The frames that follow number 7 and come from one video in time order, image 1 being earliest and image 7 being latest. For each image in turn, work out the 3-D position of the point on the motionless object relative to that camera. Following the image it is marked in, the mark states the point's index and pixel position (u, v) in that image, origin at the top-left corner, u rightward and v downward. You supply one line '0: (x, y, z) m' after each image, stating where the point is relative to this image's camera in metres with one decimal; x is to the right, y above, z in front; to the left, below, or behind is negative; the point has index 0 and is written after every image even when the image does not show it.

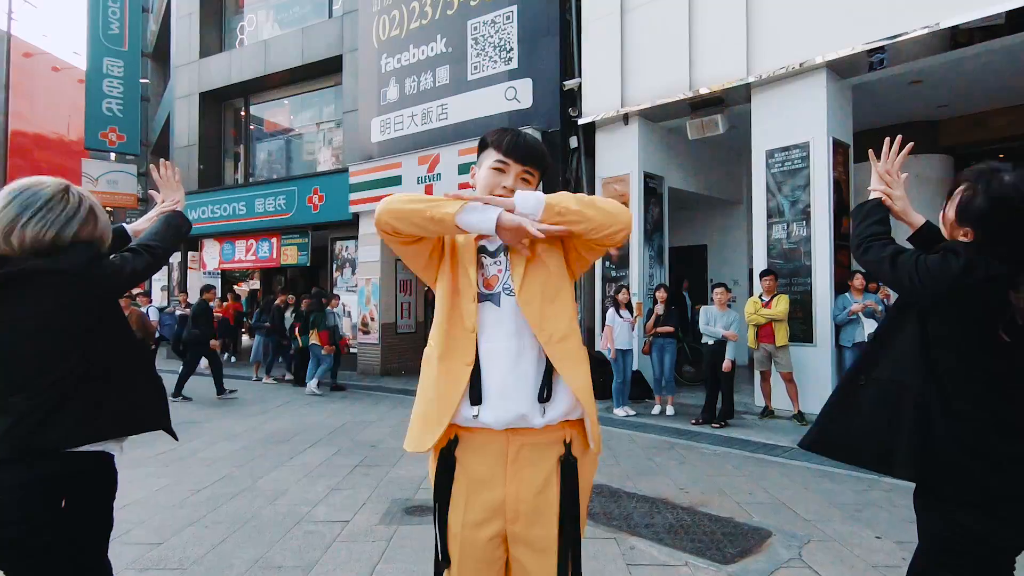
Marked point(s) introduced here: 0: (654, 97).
0: (+1.9, +2.6, +8.0) m
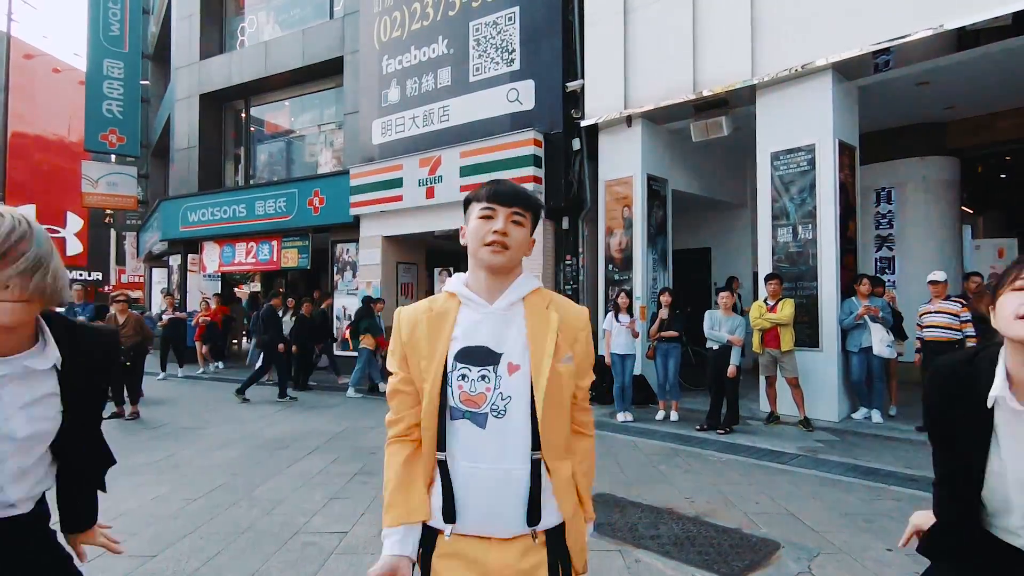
0: (+2.0, +2.6, +8.0) m
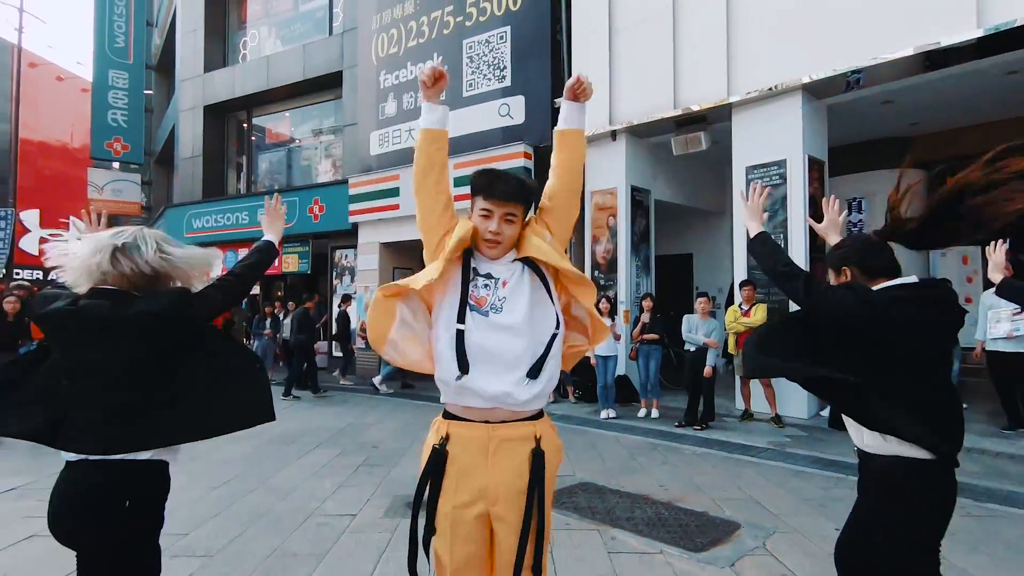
0: (+1.8, +2.5, +8.5) m
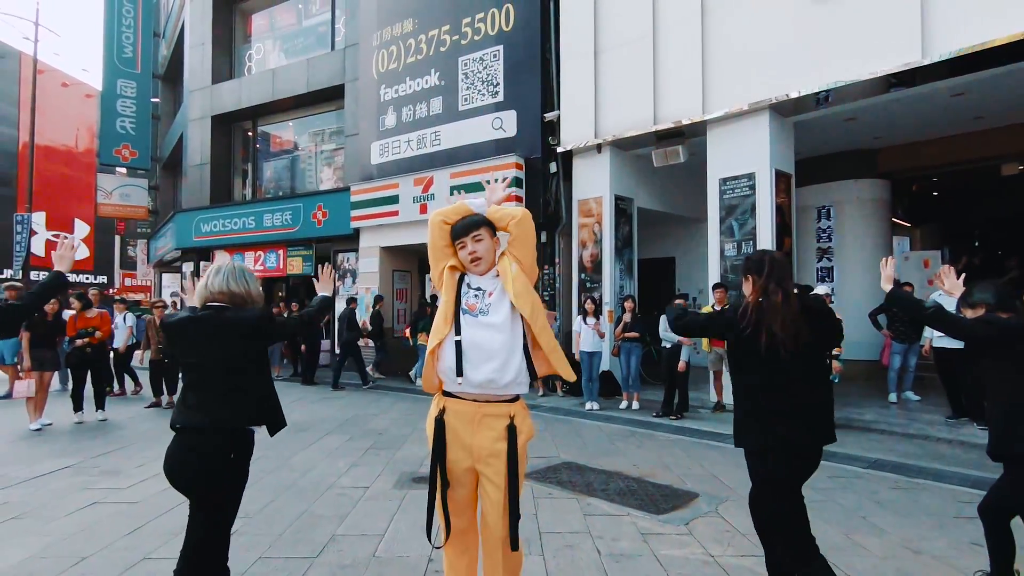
0: (+1.7, +2.5, +9.1) m
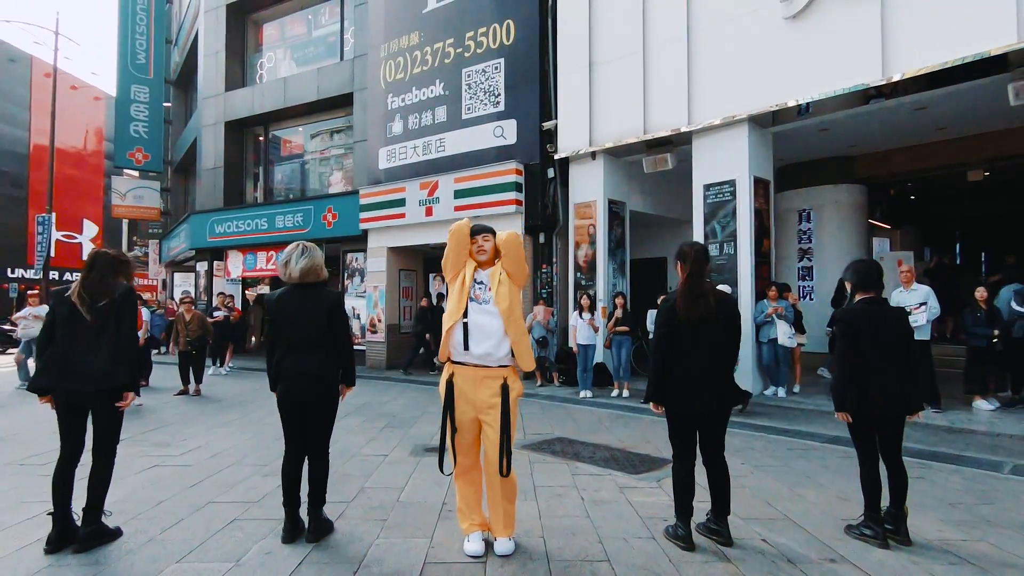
0: (+1.7, +2.5, +9.8) m
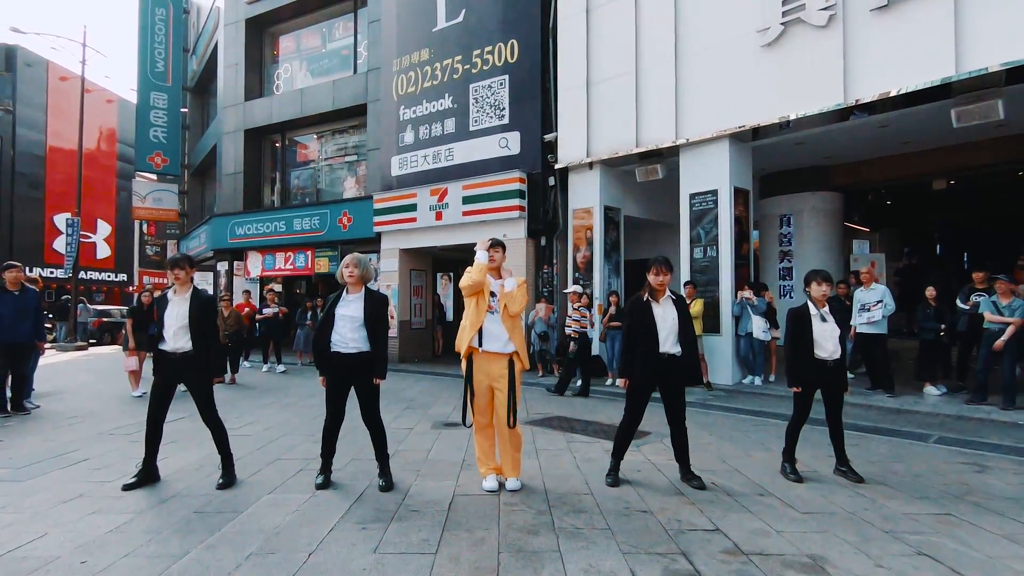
0: (+1.8, +2.5, +10.8) m
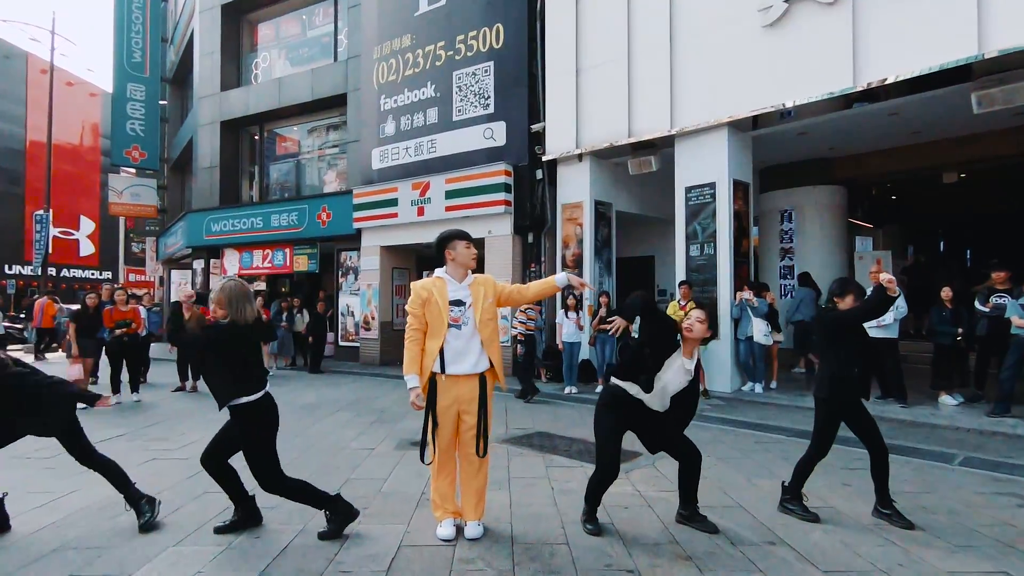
0: (+1.5, +2.5, +10.1) m
